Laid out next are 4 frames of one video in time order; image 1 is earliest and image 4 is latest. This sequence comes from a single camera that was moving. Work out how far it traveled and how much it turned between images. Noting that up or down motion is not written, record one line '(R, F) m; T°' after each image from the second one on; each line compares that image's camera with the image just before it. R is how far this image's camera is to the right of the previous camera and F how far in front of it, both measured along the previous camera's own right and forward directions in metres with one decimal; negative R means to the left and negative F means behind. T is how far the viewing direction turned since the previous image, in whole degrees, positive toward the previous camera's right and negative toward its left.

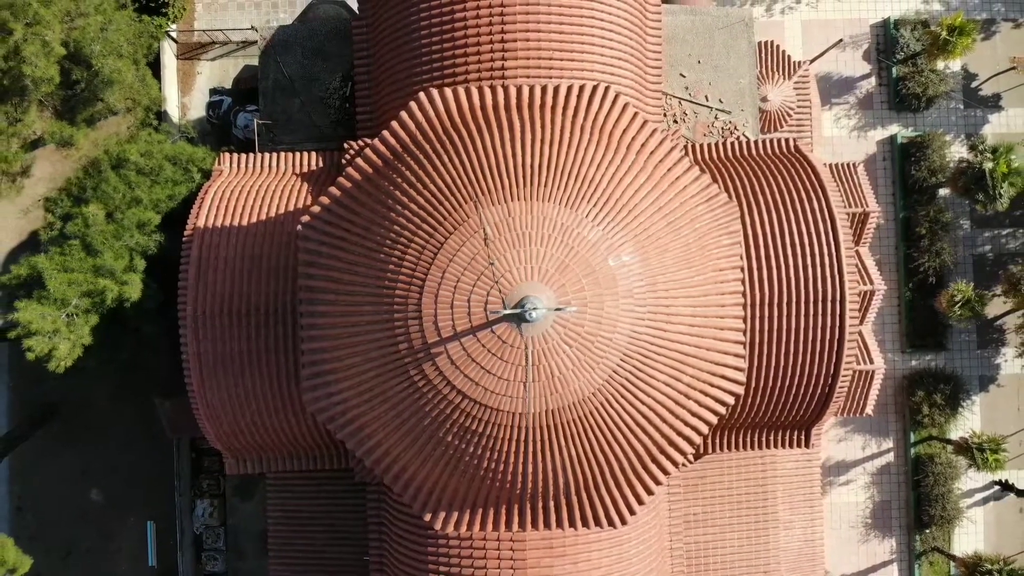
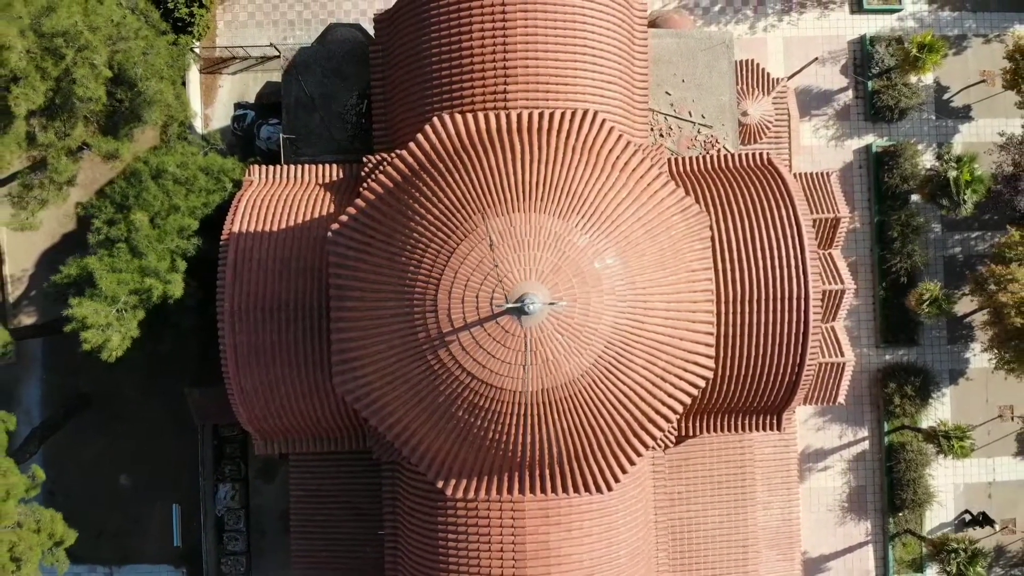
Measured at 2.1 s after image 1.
(0.0, -1.1) m; 0°
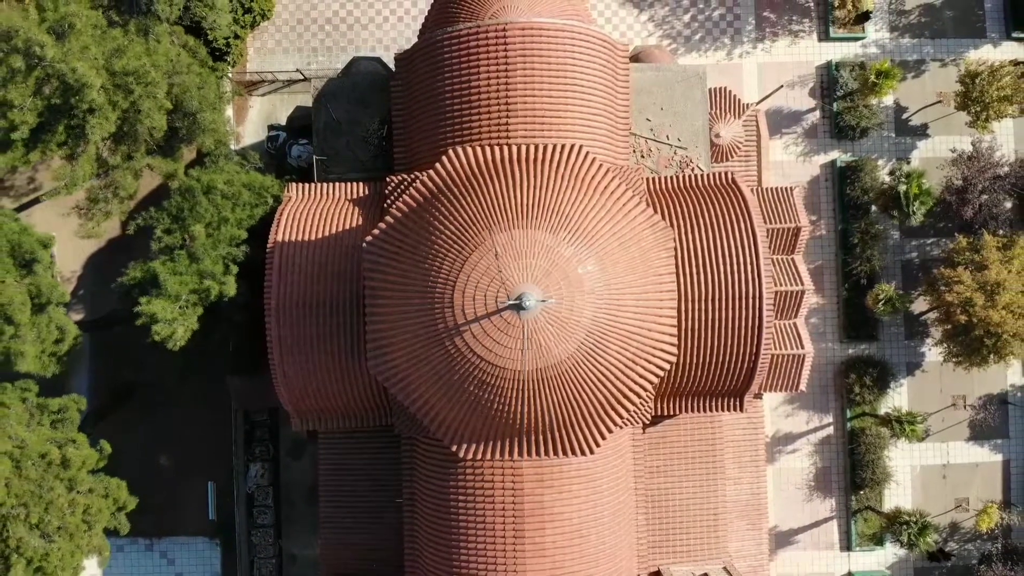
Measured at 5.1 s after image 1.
(0.0, -1.8) m; 0°
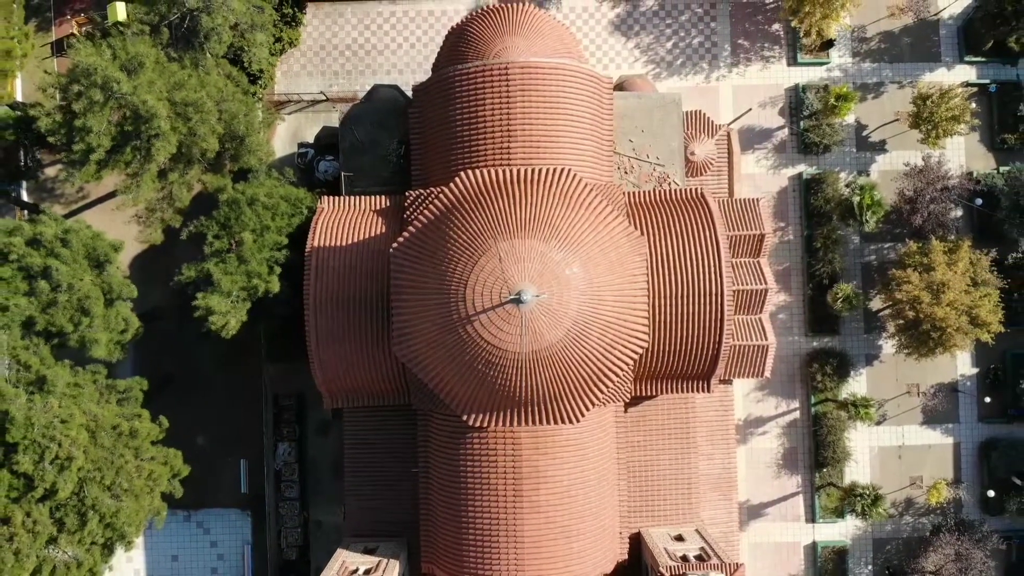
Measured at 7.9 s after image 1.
(0.0, -2.1) m; 0°
